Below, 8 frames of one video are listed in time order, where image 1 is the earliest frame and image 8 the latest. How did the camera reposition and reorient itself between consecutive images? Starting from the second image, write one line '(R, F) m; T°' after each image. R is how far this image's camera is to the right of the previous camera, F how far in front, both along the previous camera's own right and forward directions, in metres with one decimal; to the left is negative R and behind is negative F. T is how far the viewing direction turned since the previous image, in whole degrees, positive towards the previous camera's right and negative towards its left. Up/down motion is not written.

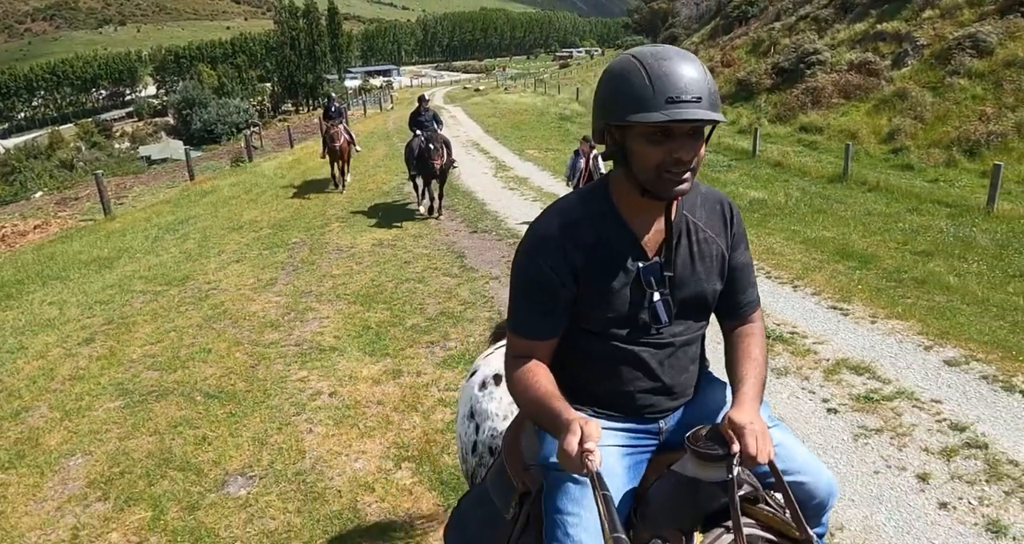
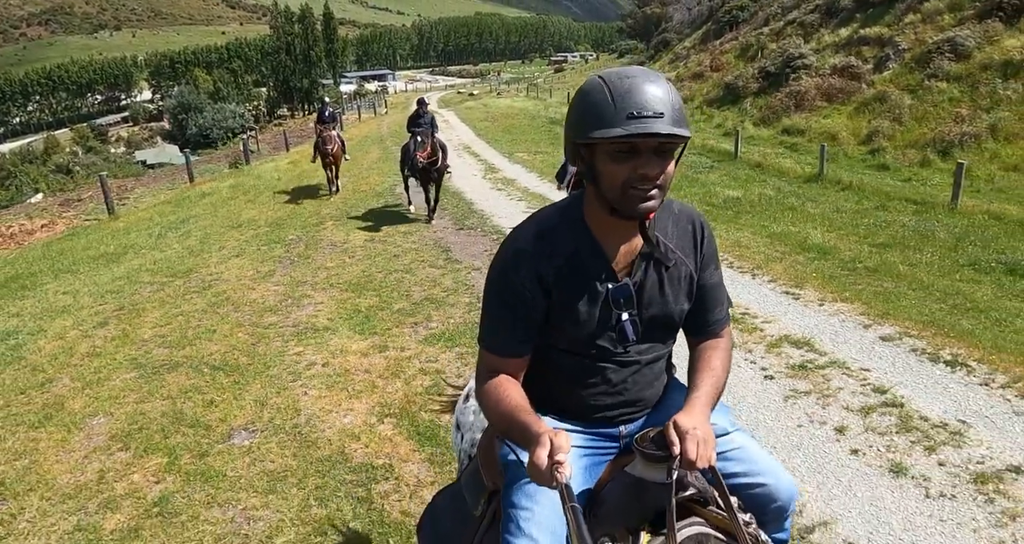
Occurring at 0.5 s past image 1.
(+0.3, -0.8) m; 0°
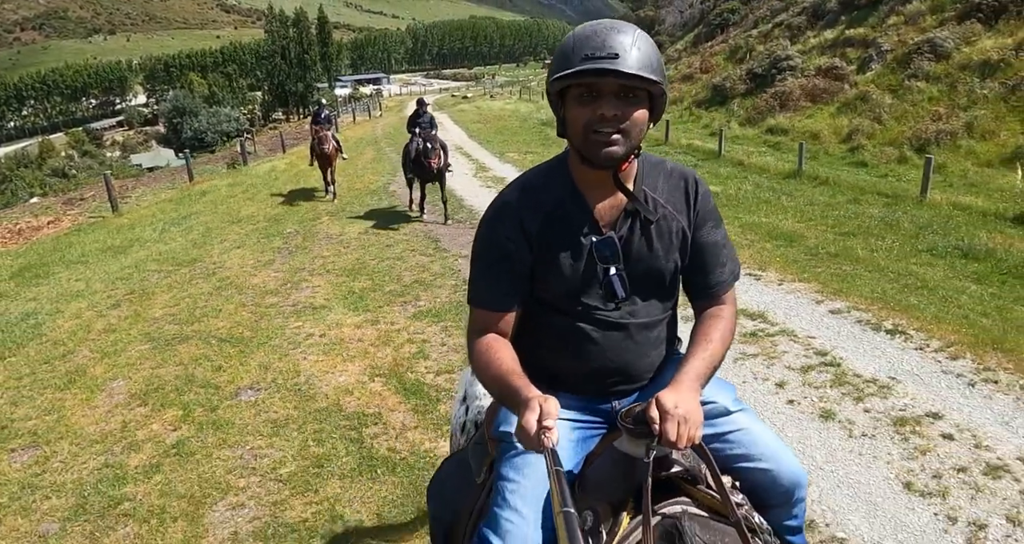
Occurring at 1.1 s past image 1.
(+0.2, -0.8) m; 0°
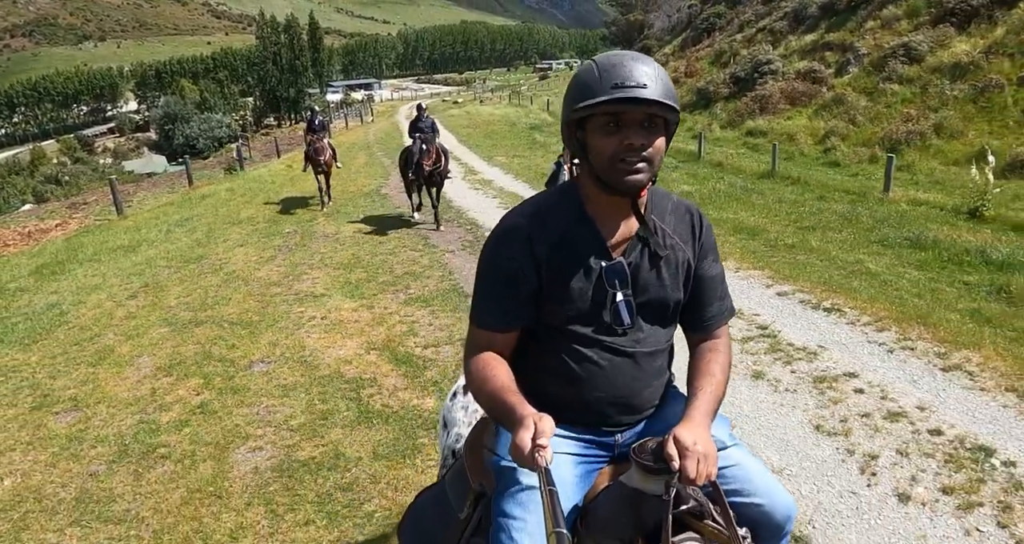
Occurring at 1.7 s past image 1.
(+0.2, -1.1) m; +1°
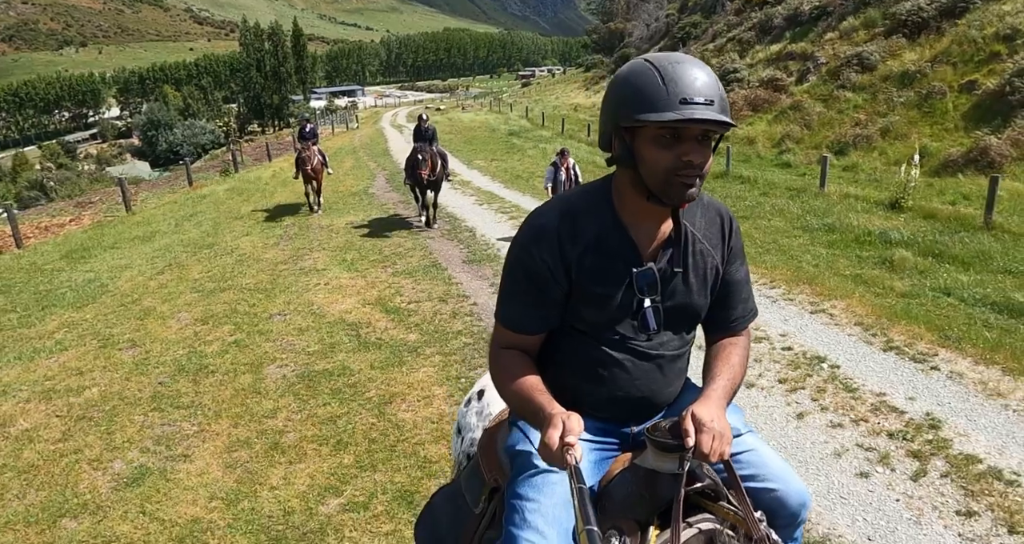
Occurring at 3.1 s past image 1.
(+0.3, -2.2) m; +1°
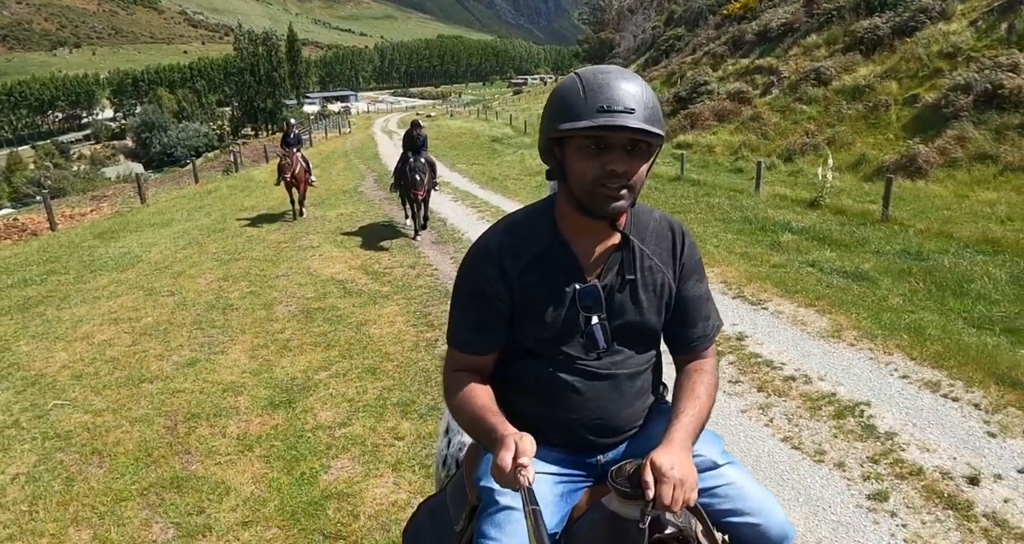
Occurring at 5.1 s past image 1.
(+0.8, -3.0) m; +1°
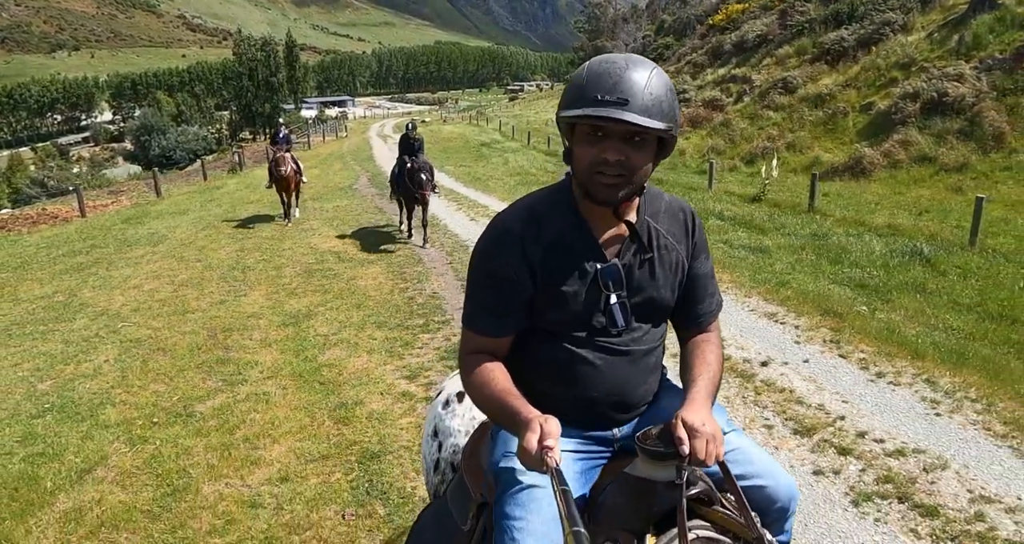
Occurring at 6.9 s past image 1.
(+0.8, -3.0) m; 0°
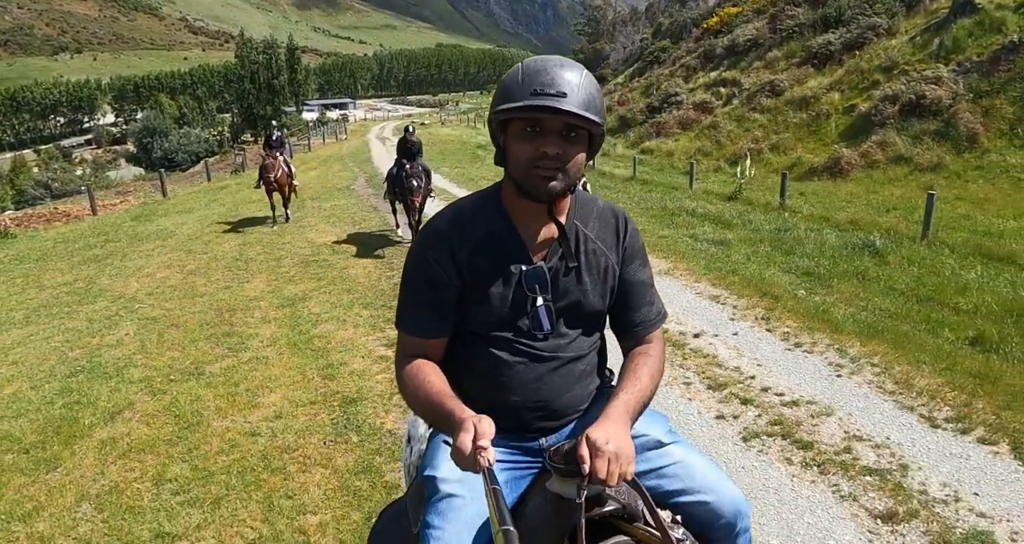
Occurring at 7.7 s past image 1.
(+0.6, -1.4) m; 0°
